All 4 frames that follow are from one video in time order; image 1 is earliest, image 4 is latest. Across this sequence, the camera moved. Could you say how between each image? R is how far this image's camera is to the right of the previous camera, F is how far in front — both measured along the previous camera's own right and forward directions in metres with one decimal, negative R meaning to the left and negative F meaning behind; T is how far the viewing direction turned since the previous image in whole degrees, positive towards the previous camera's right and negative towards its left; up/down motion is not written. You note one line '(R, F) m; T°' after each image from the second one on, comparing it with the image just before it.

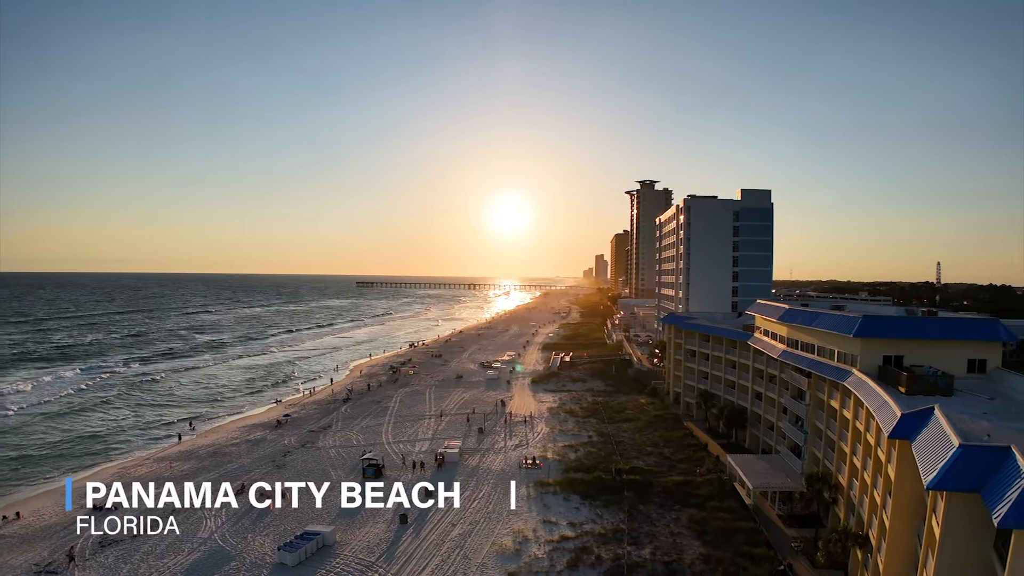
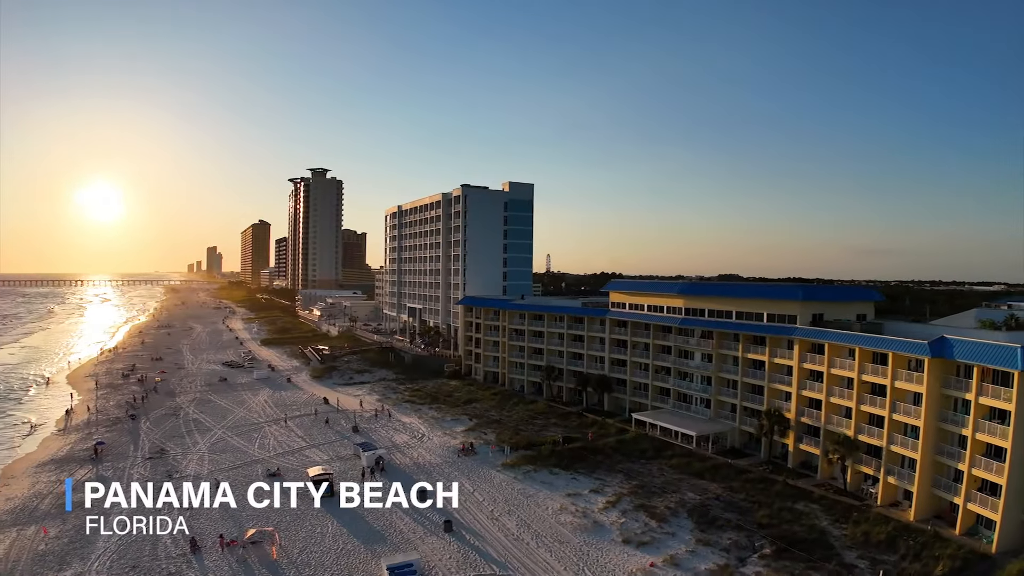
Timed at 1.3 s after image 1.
(-17.0, +5.2) m; +29°
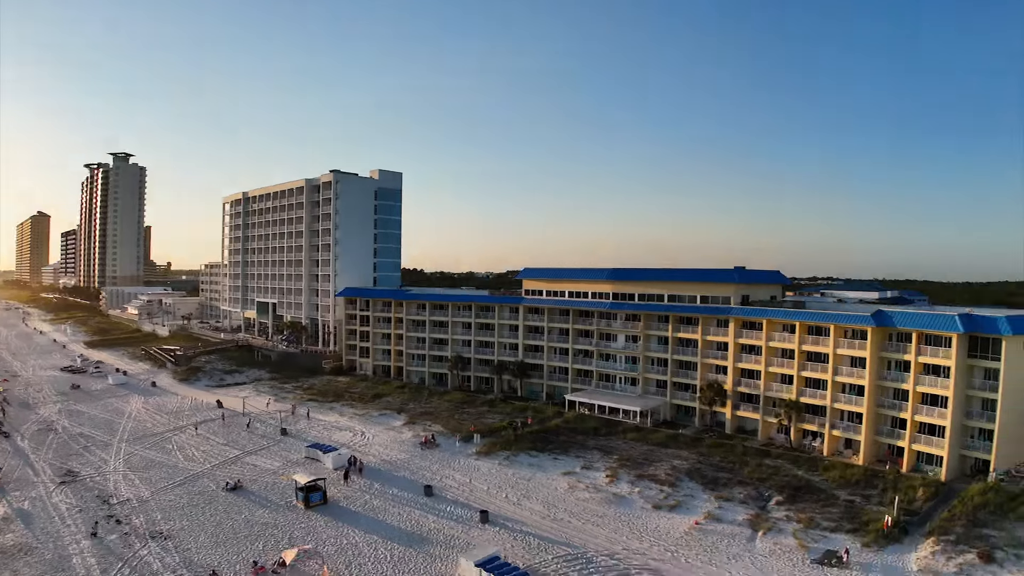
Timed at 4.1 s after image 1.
(-9.5, +1.6) m; +17°
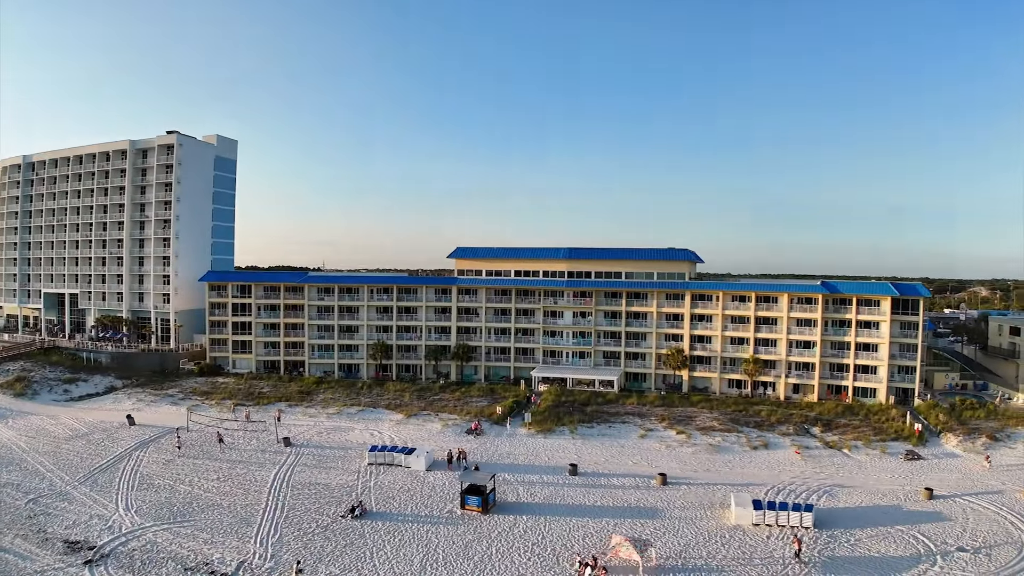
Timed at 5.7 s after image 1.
(-22.8, +2.3) m; +26°
